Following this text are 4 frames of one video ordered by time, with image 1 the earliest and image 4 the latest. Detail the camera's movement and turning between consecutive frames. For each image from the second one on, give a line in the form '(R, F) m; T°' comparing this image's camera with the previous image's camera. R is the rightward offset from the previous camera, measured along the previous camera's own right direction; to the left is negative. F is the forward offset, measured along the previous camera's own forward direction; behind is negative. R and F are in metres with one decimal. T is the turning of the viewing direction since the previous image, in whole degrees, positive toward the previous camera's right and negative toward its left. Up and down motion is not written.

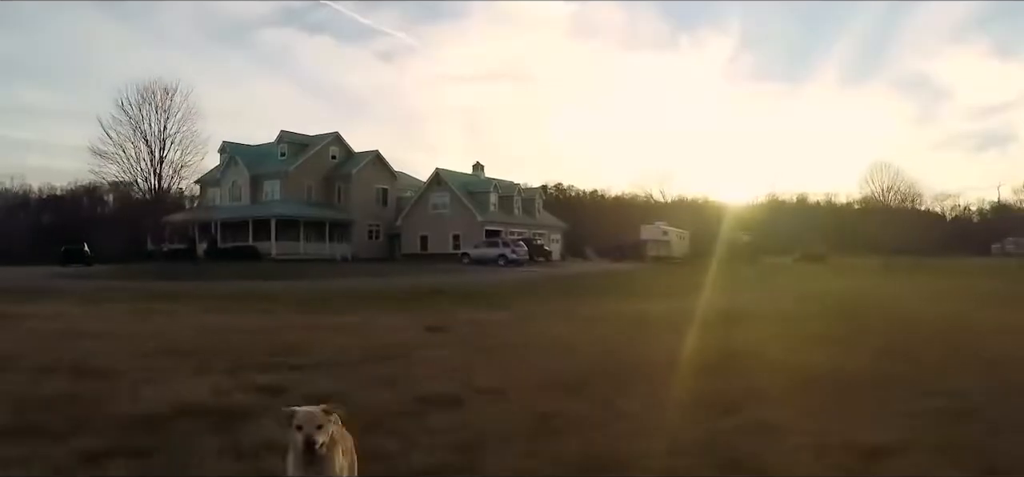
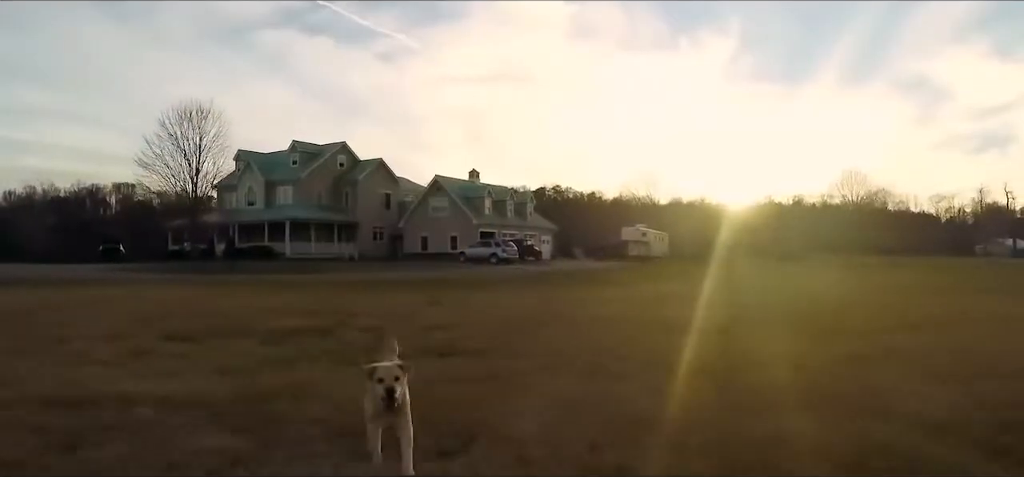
(+0.1, -0.6) m; 0°
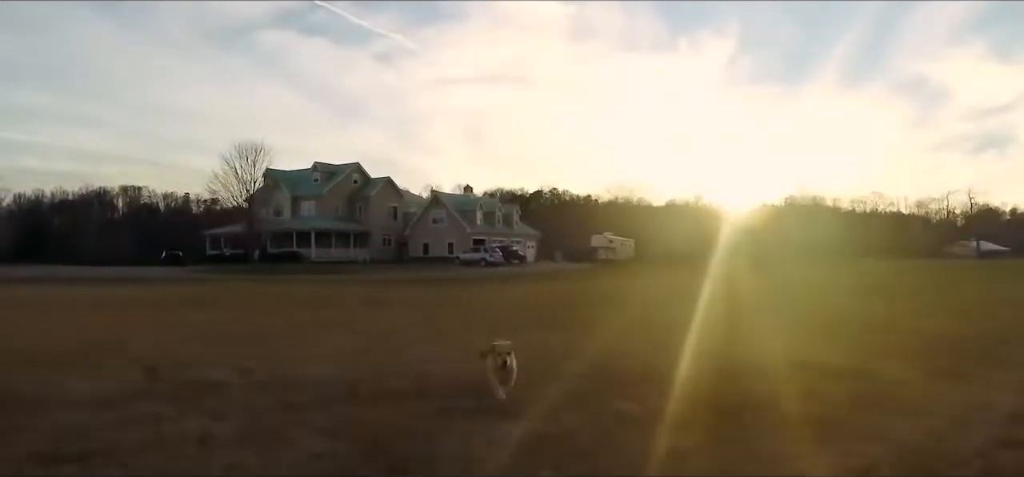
(+0.1, -1.4) m; 0°
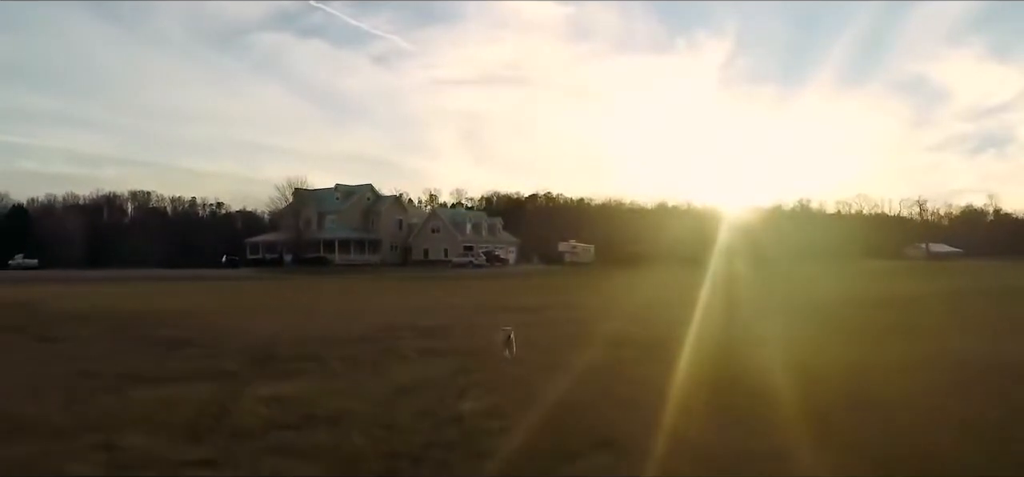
(+0.2, -2.2) m; 0°
